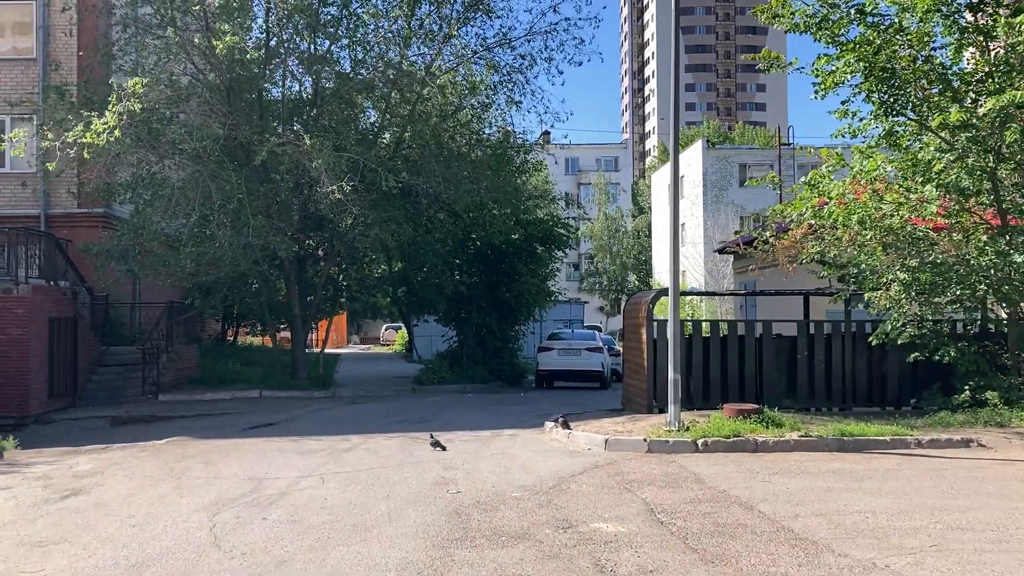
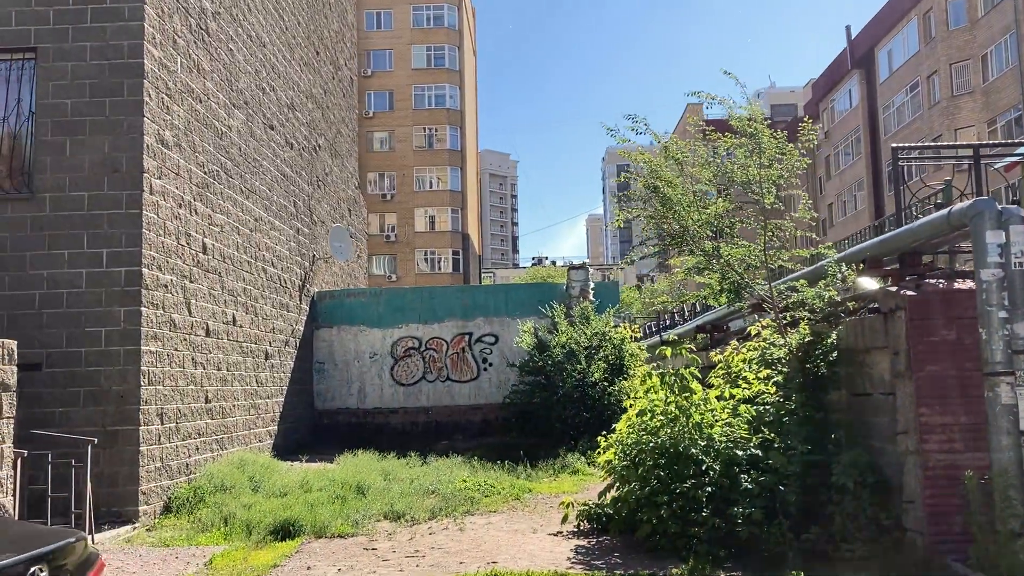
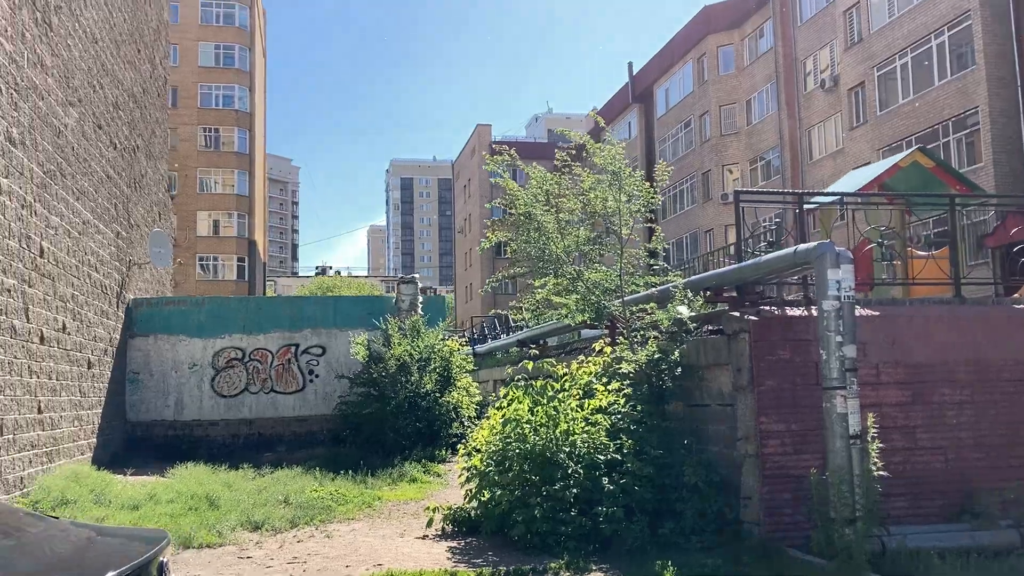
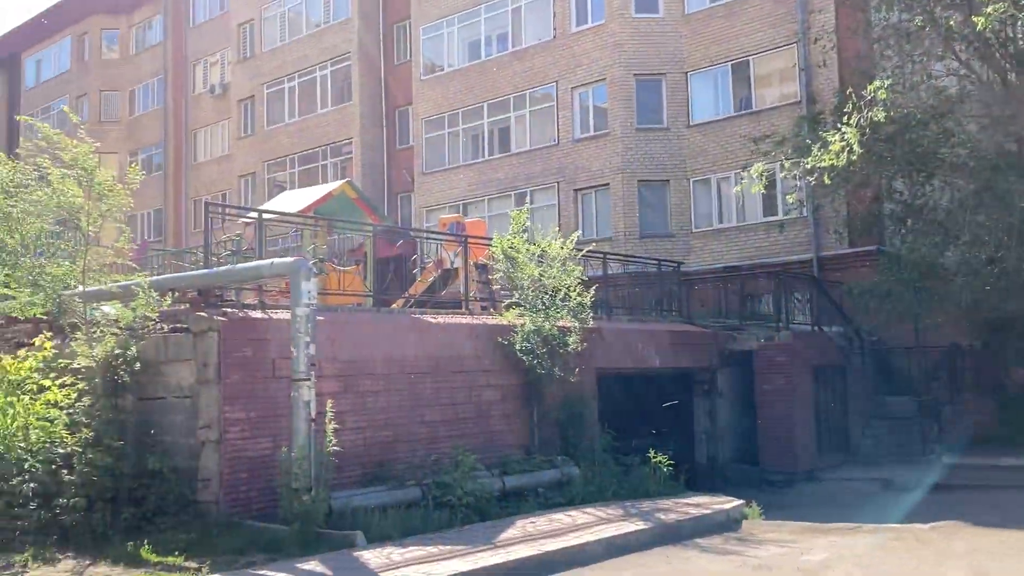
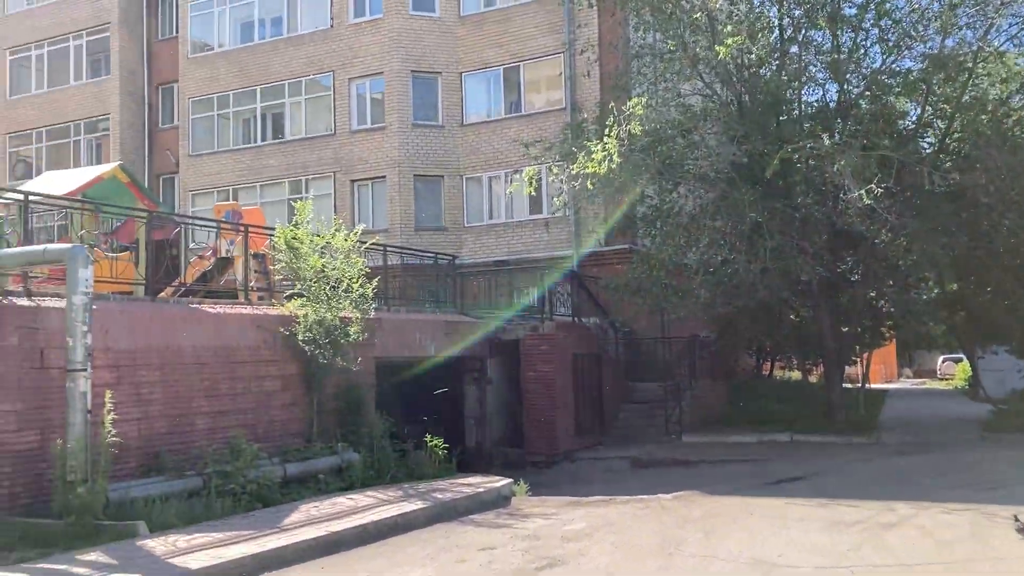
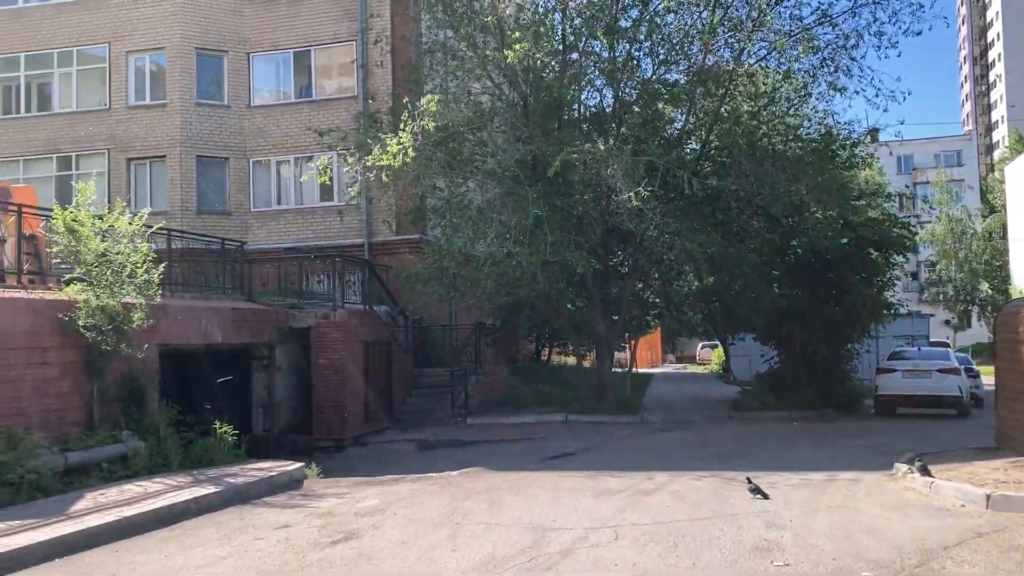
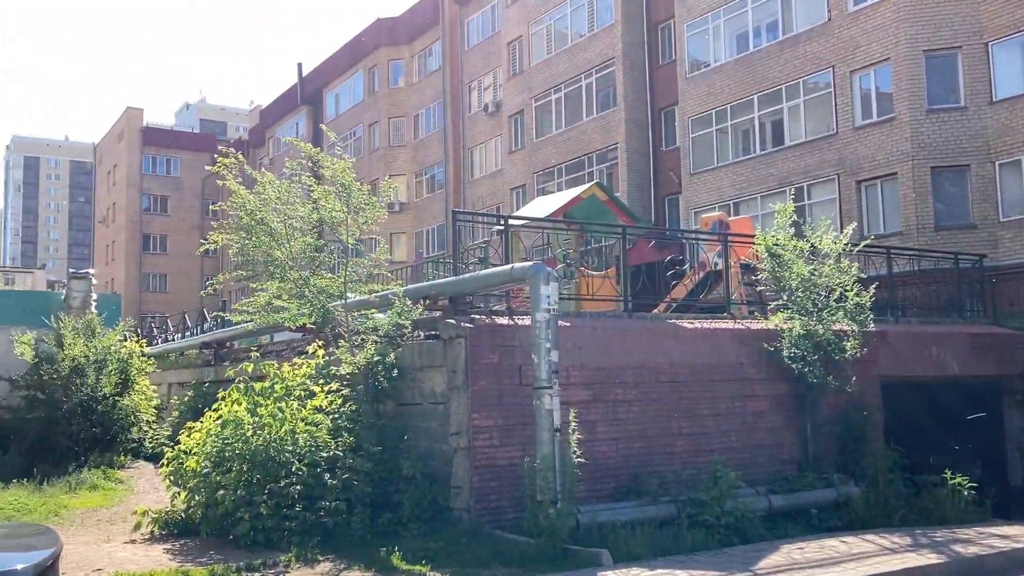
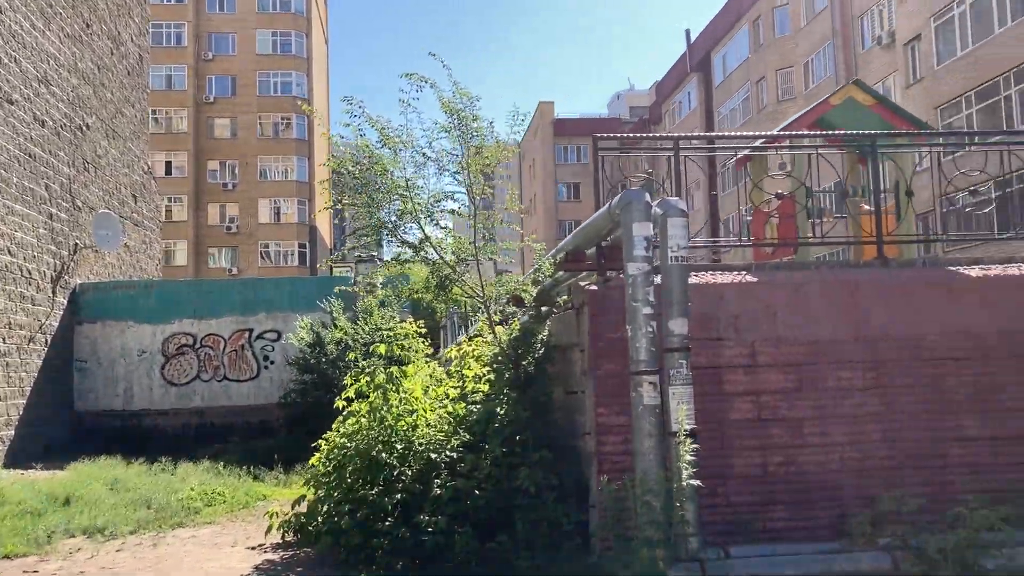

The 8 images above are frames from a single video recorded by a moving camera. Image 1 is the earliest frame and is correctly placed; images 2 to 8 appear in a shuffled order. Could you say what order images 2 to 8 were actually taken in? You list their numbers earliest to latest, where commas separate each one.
6, 5, 4, 7, 3, 2, 8
